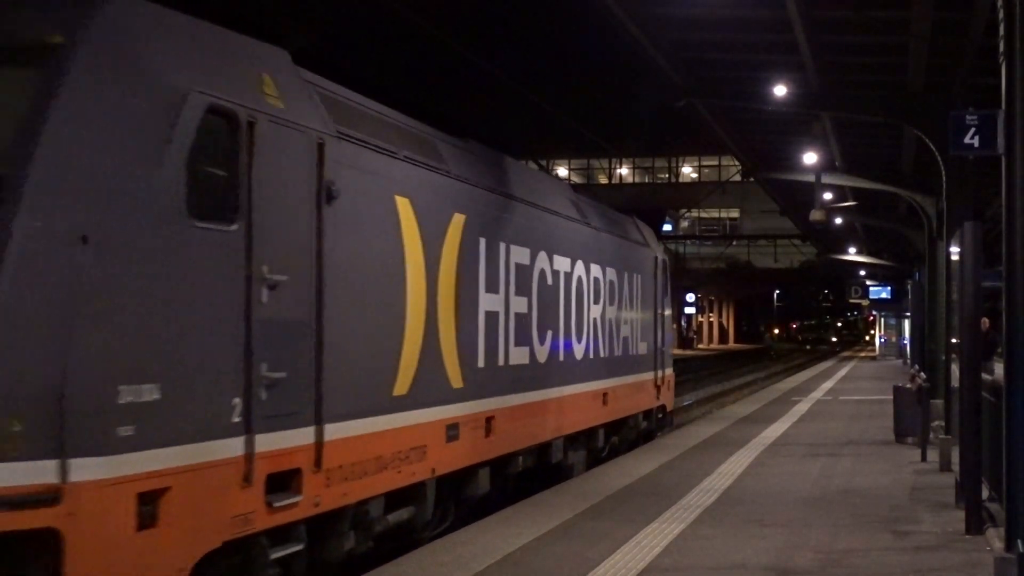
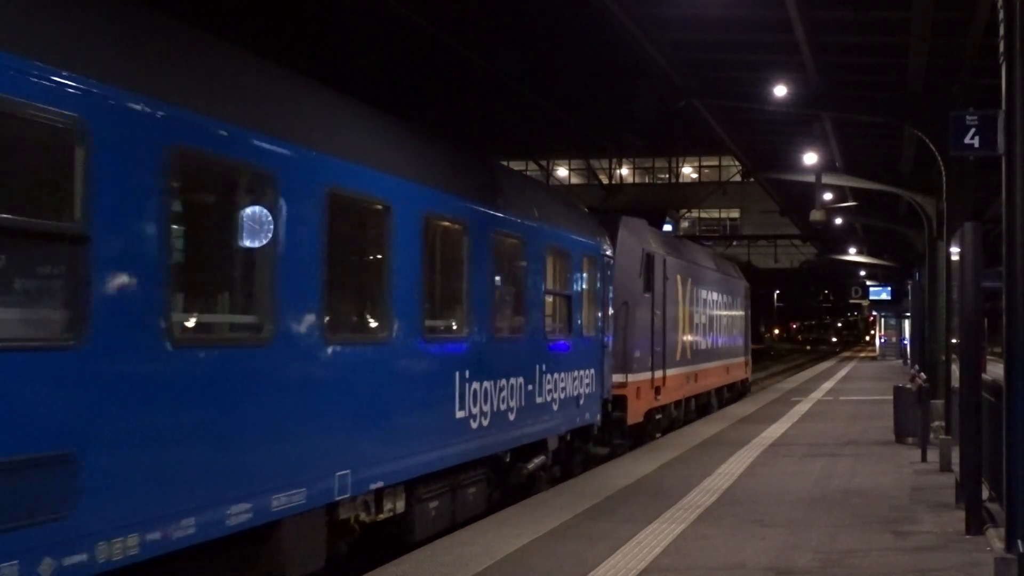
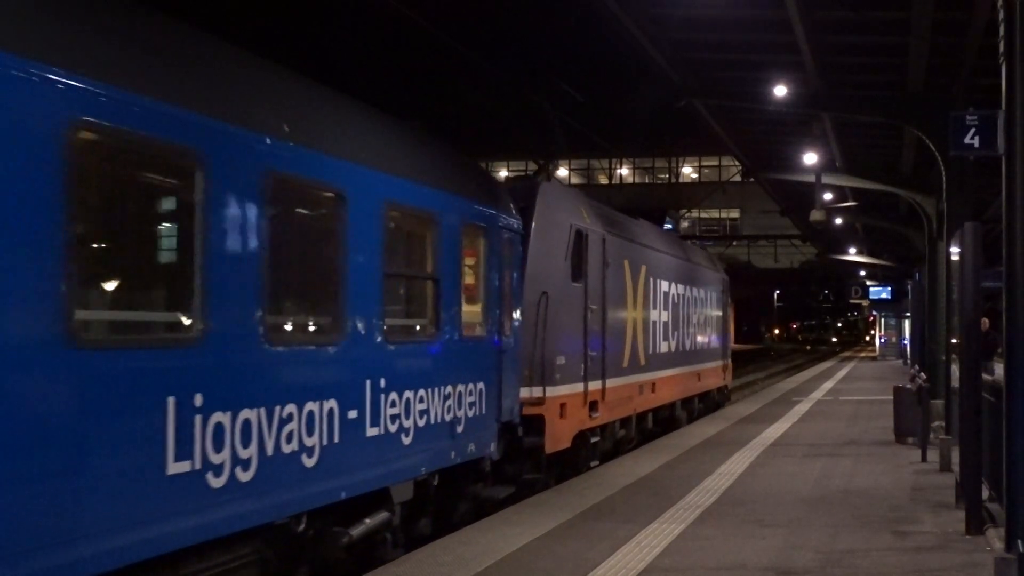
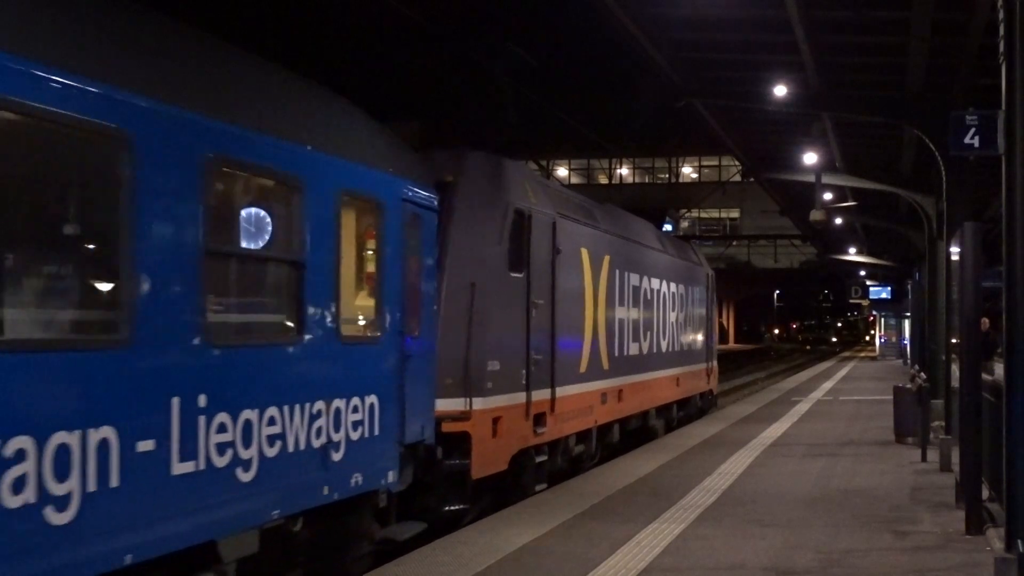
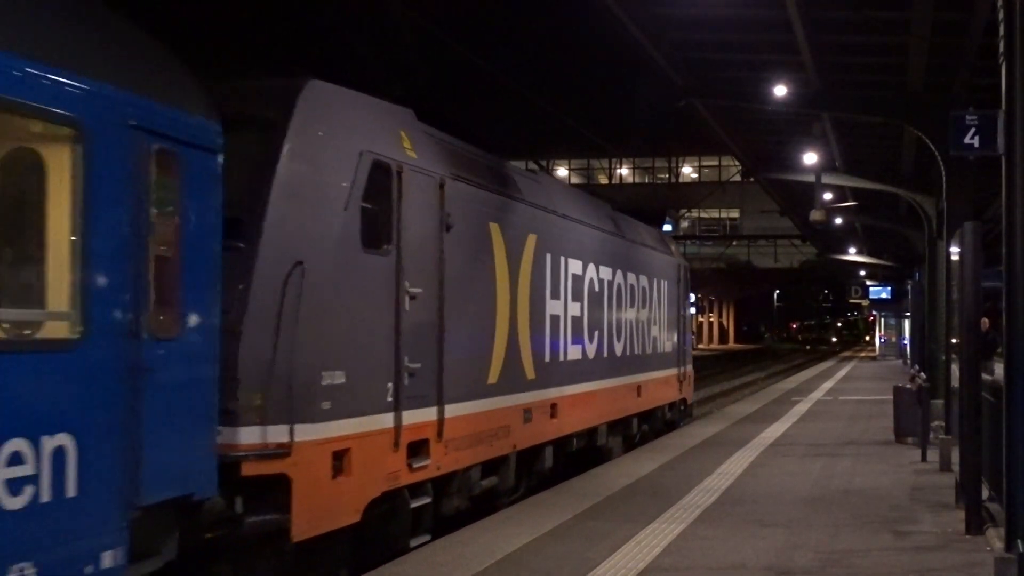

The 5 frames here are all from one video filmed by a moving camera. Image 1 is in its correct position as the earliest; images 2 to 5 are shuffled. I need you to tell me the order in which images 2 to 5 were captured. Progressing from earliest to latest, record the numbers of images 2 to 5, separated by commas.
5, 4, 3, 2
